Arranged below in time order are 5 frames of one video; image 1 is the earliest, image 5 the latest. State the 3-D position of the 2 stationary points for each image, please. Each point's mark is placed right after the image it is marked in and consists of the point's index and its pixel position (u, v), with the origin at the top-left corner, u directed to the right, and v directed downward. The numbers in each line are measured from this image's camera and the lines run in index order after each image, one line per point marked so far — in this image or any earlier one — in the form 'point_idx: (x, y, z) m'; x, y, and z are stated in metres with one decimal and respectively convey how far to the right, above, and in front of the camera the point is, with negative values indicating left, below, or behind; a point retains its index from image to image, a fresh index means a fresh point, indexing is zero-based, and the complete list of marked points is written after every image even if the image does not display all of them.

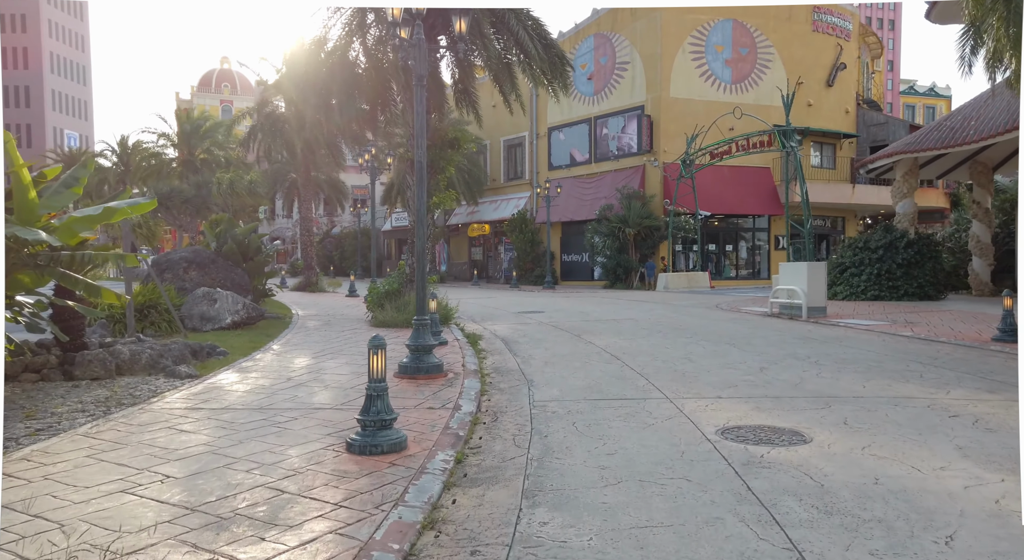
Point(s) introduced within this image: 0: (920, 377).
0: (+4.6, -1.1, +7.8) m
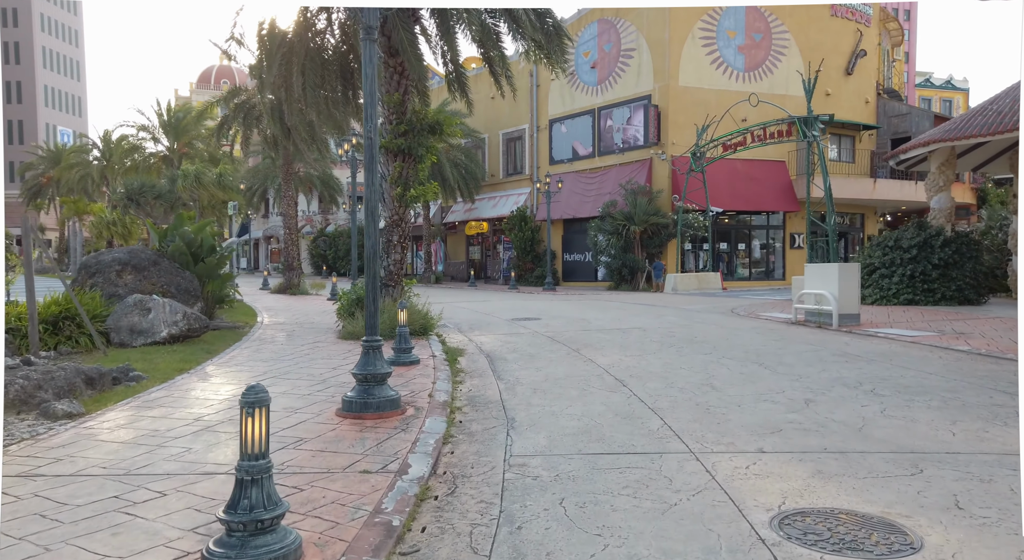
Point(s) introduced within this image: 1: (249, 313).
0: (+4.4, -1.2, +6.0) m
1: (-5.9, -0.8, +15.4) m
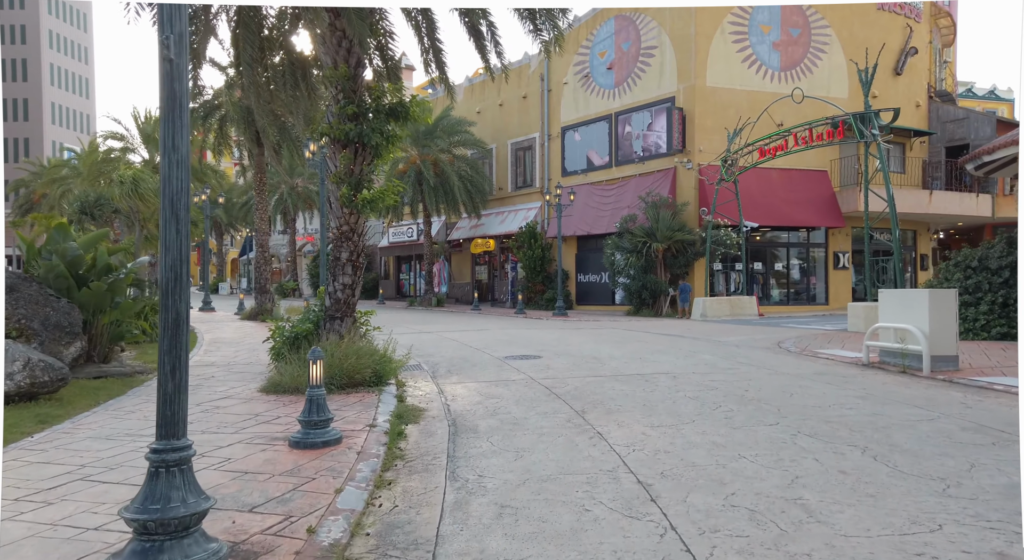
0: (+4.0, -1.4, +2.7) m
1: (-6.0, -1.3, +12.4) m
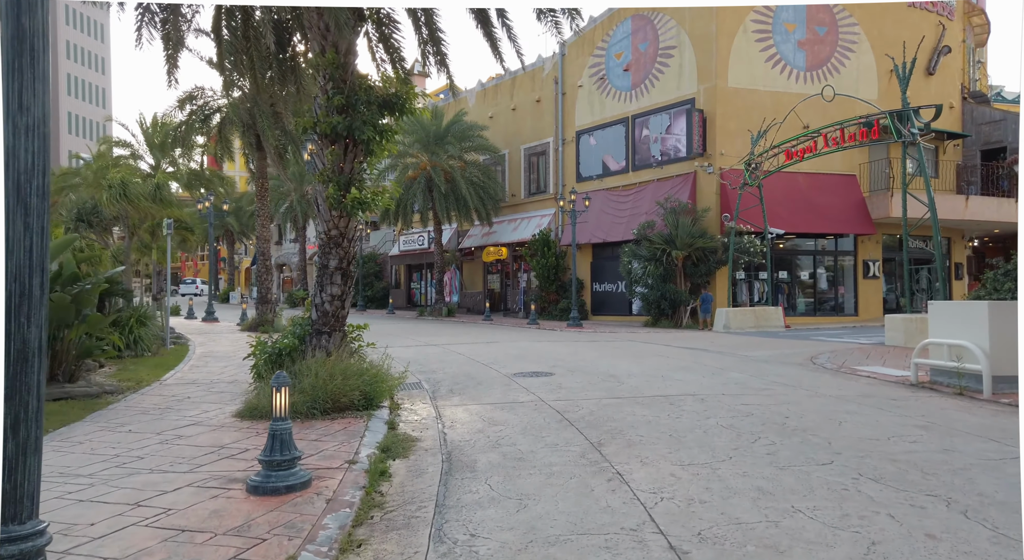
0: (+3.9, -1.5, +1.6) m
1: (-5.8, -1.5, +11.5) m
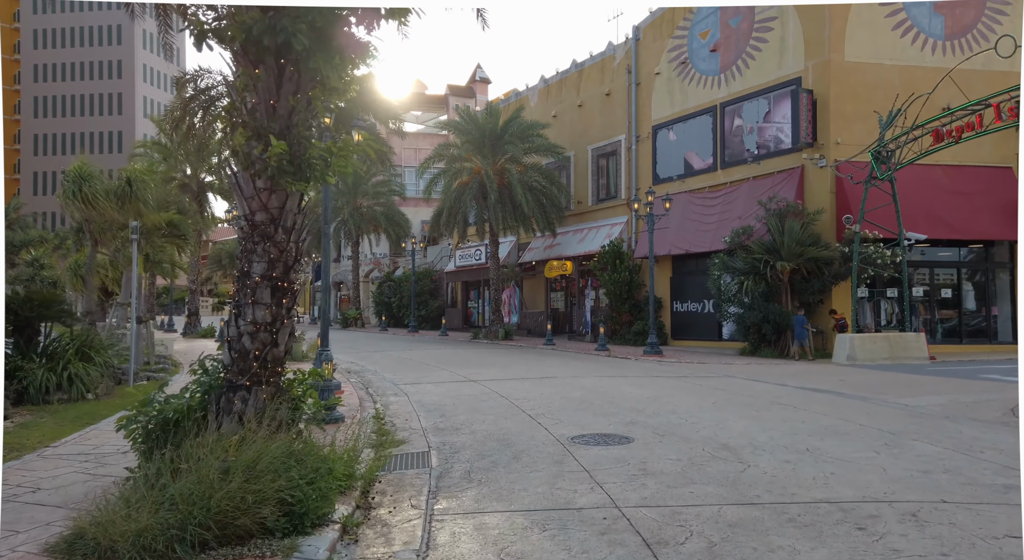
0: (+3.6, -1.4, -2.5) m
1: (-5.2, -1.7, +8.3) m
